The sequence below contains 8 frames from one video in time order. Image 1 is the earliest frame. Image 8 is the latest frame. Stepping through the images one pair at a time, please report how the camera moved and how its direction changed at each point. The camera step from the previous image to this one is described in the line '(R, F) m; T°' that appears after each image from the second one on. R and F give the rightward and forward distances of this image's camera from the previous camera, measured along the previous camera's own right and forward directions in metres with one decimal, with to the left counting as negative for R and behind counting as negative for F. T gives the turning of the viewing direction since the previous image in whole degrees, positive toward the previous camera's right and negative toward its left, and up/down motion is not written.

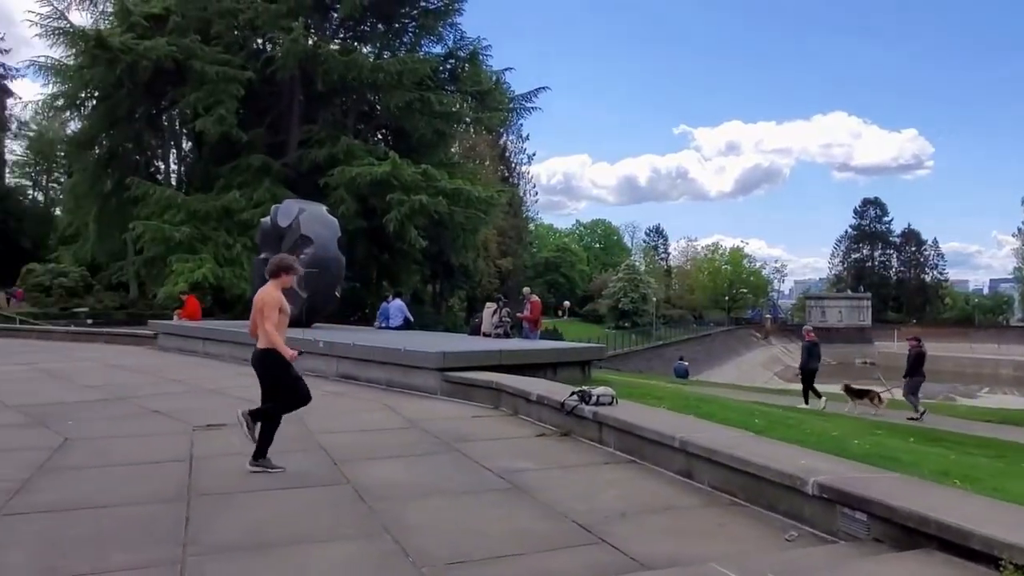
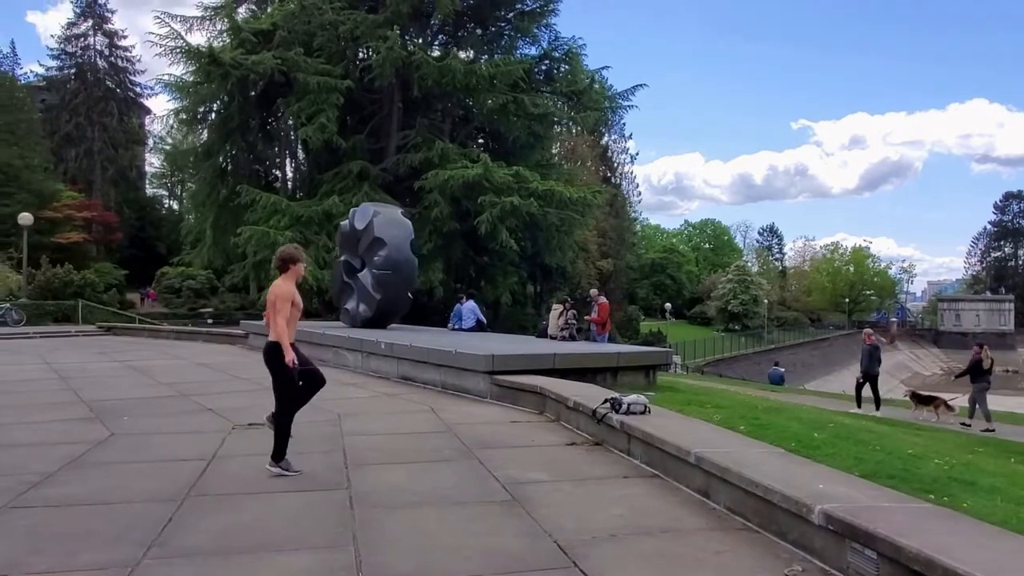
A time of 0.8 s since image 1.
(+0.7, +0.3) m; -8°
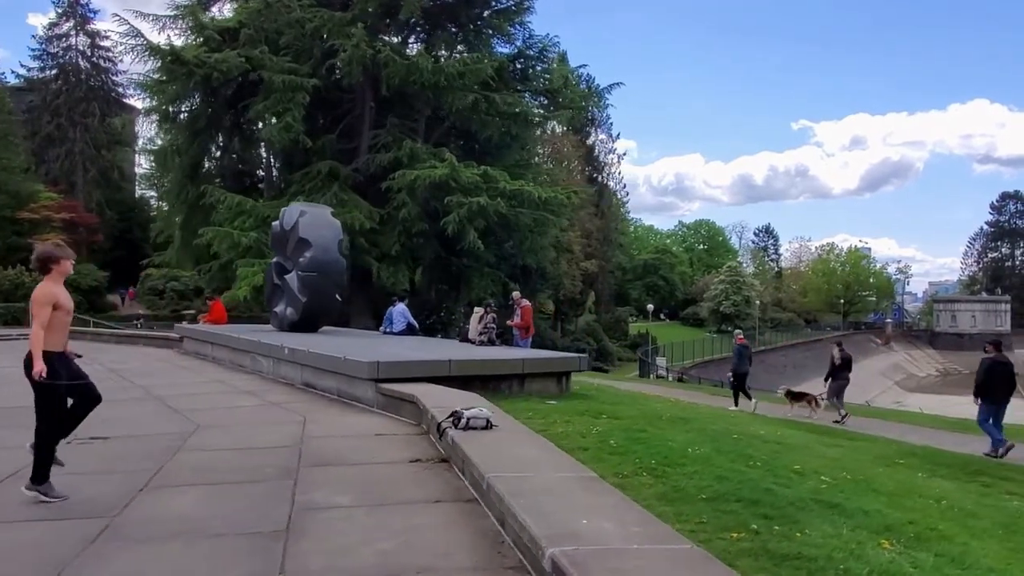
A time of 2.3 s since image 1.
(+1.2, +0.5) m; 0°
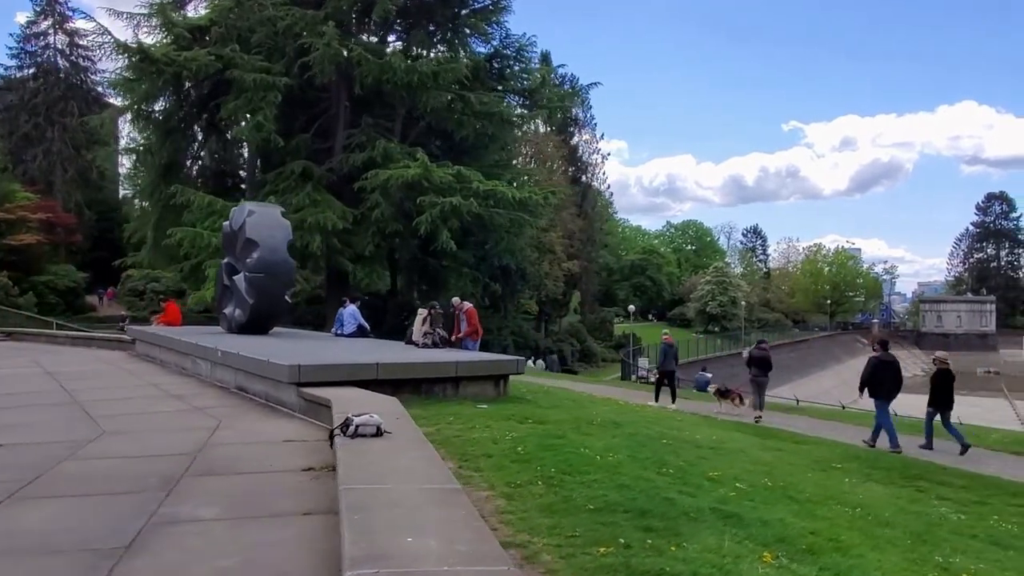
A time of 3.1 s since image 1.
(+0.7, +0.2) m; +1°
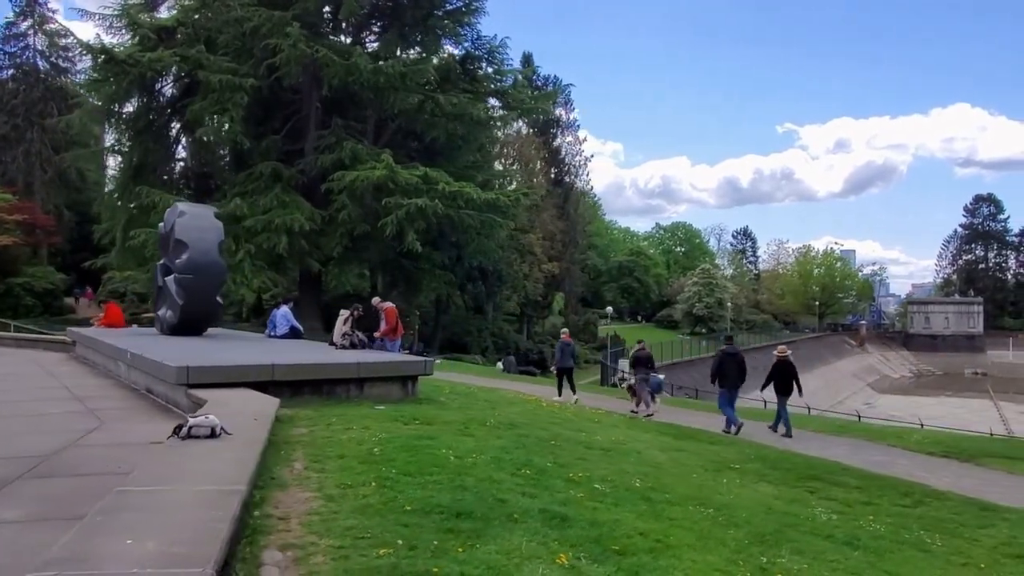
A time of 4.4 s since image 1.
(+1.1, 0.0) m; 0°
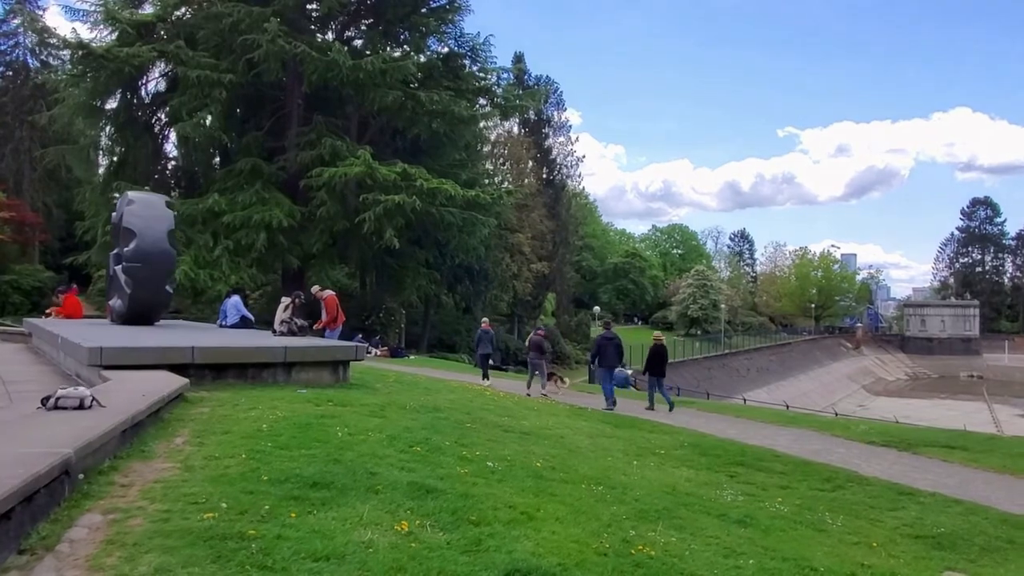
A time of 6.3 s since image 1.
(+0.8, +0.1) m; 0°
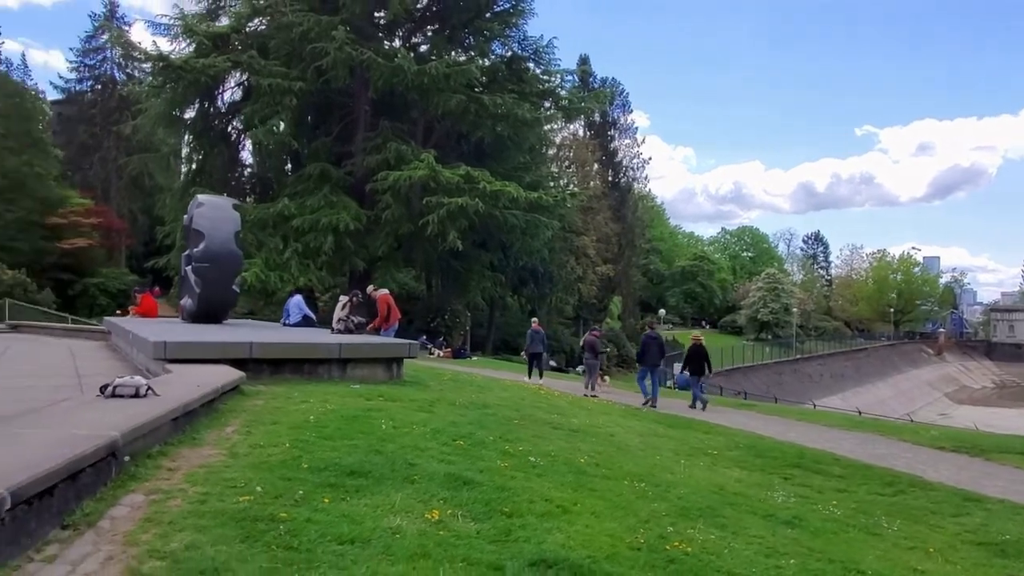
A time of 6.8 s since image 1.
(+0.2, 0.0) m; -5°
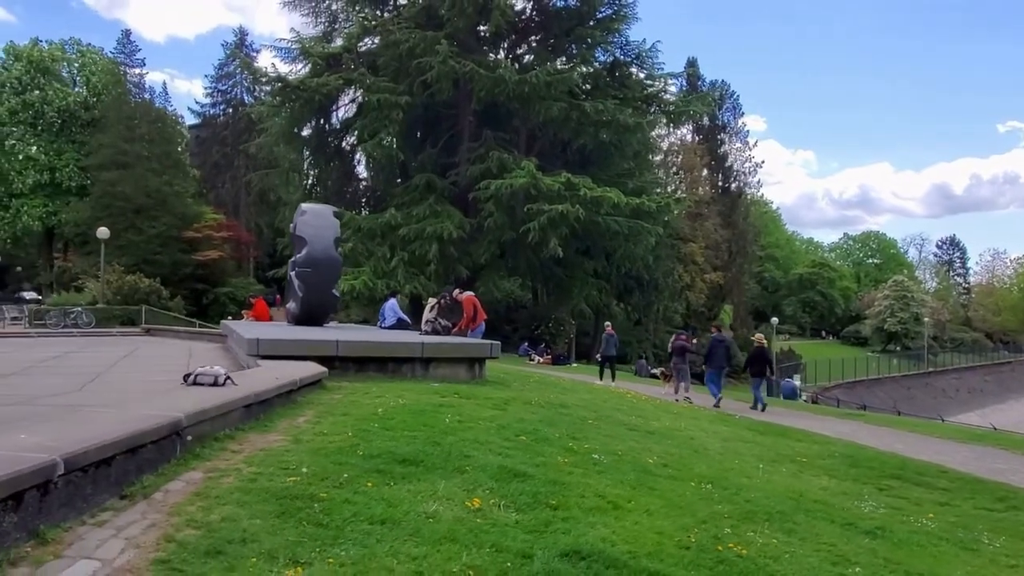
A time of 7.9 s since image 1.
(+0.4, +0.1) m; -8°
